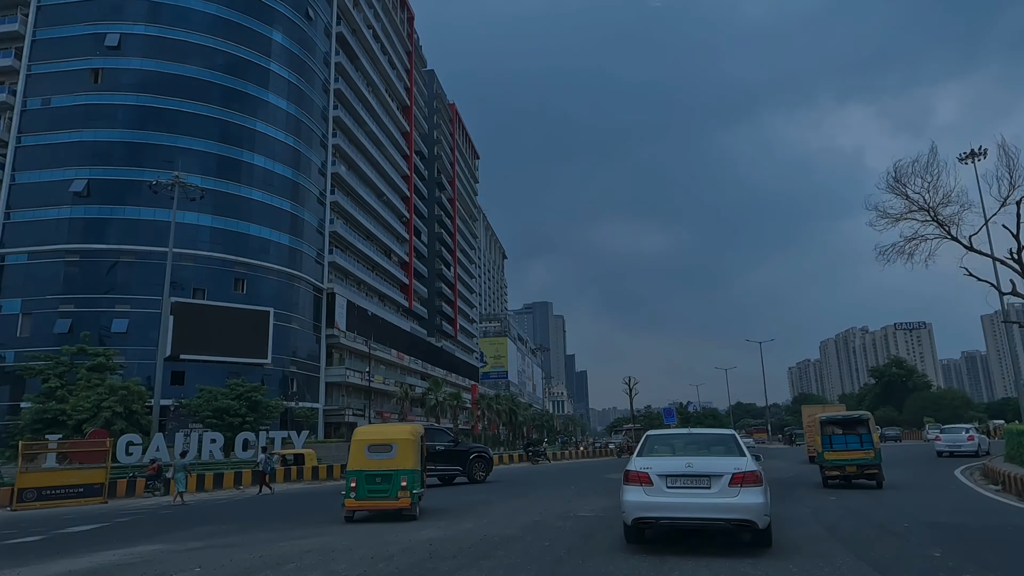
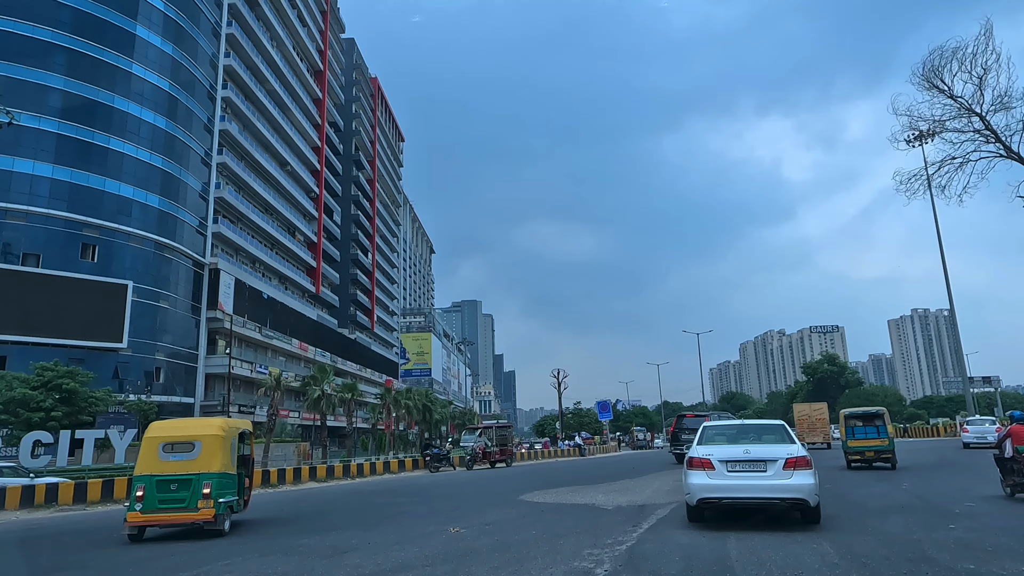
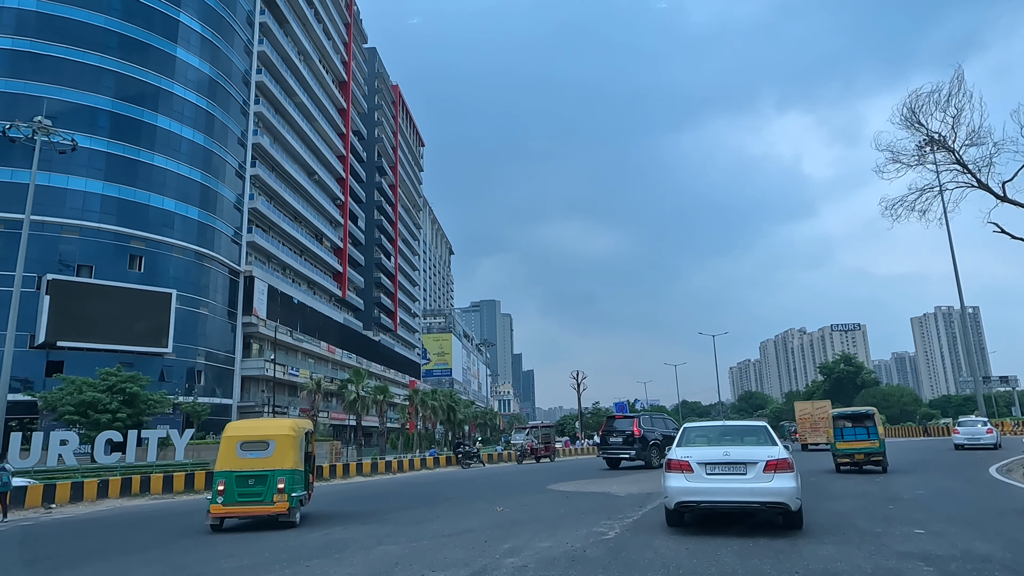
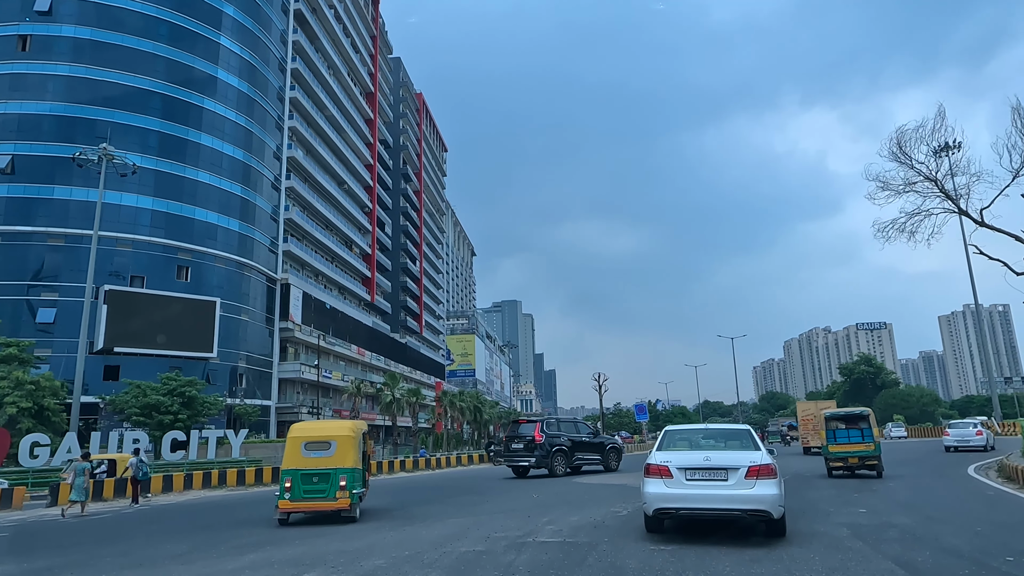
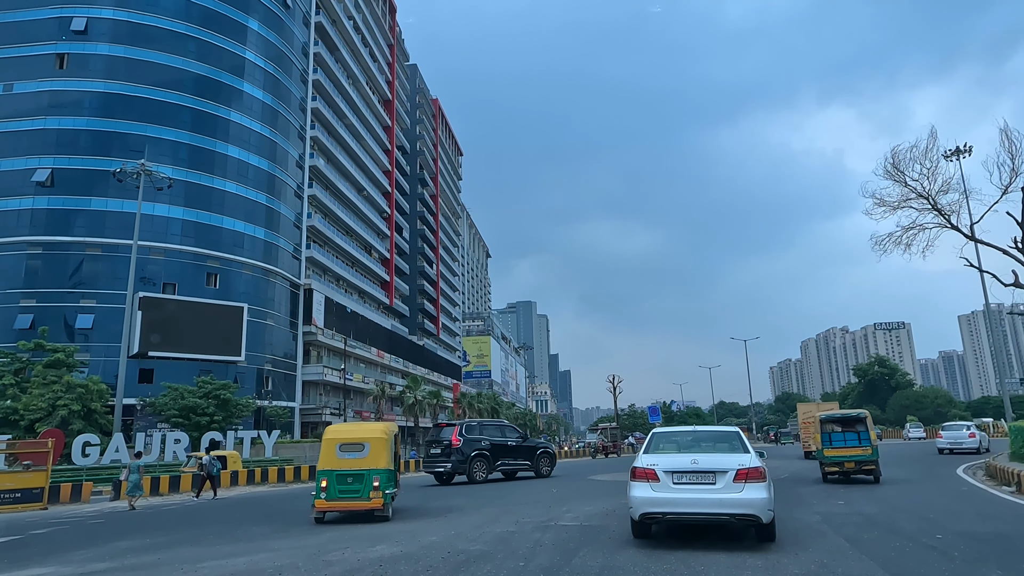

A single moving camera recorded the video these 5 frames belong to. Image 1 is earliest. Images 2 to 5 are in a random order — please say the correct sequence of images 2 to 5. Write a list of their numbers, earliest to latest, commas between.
5, 4, 3, 2
